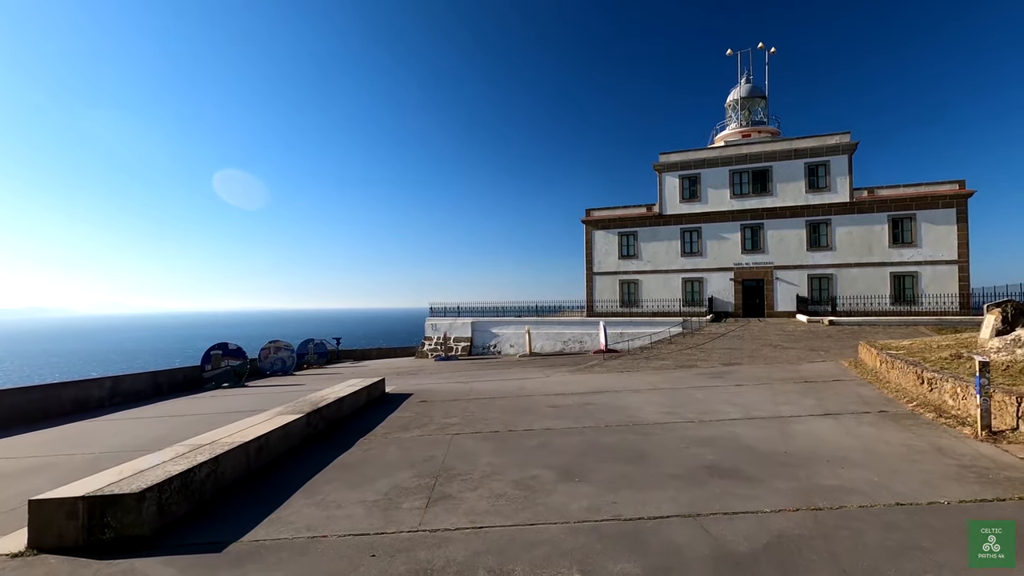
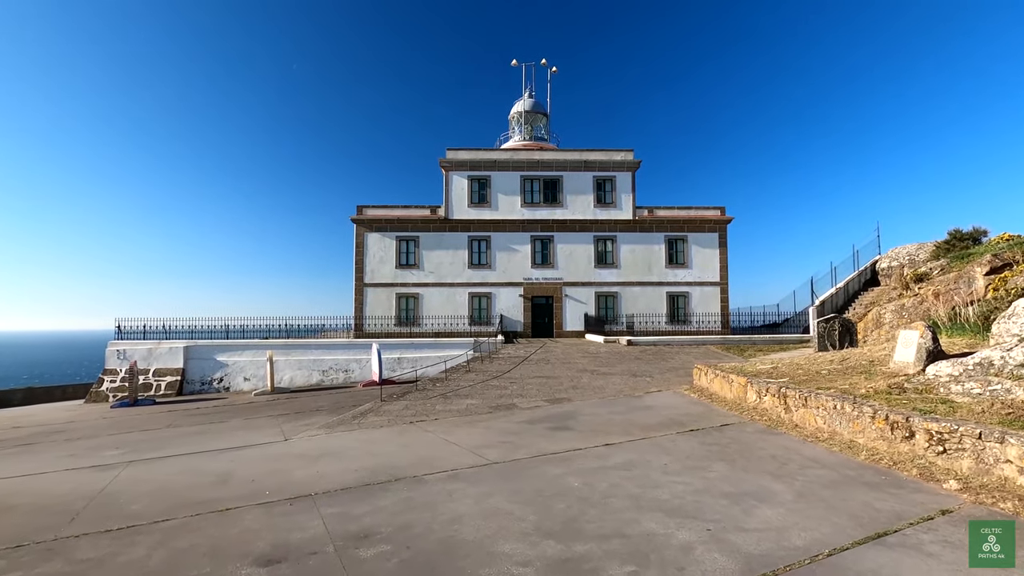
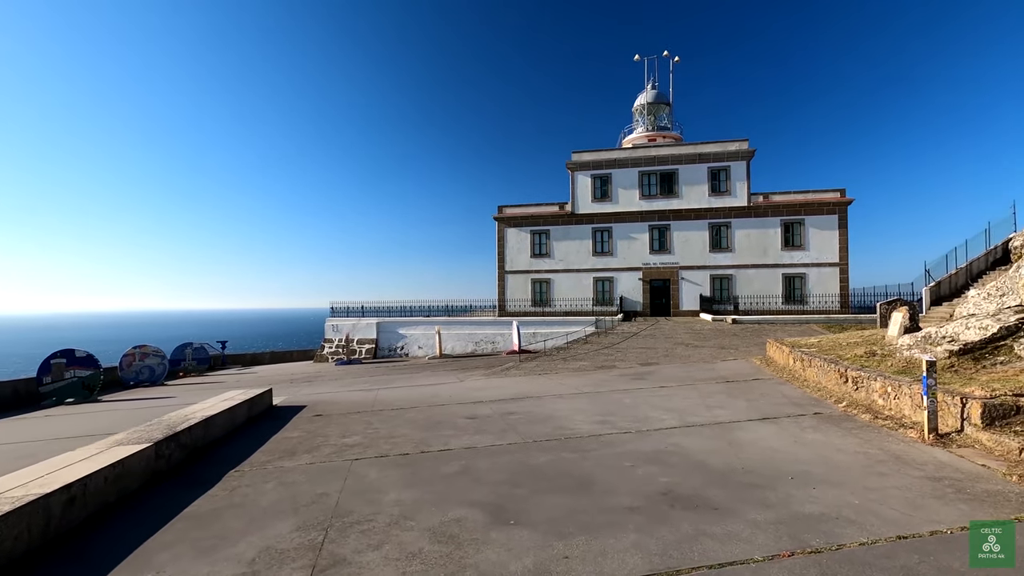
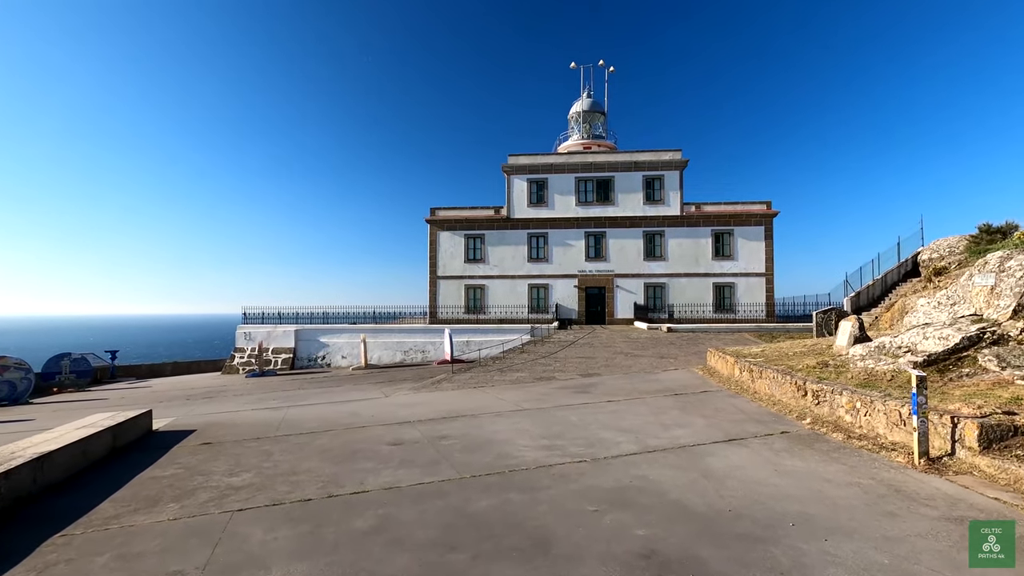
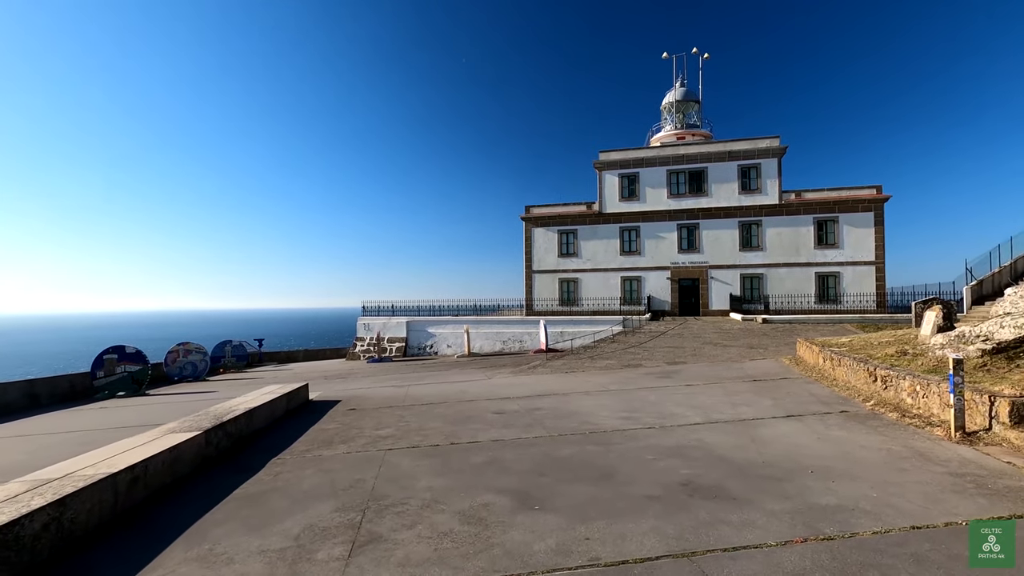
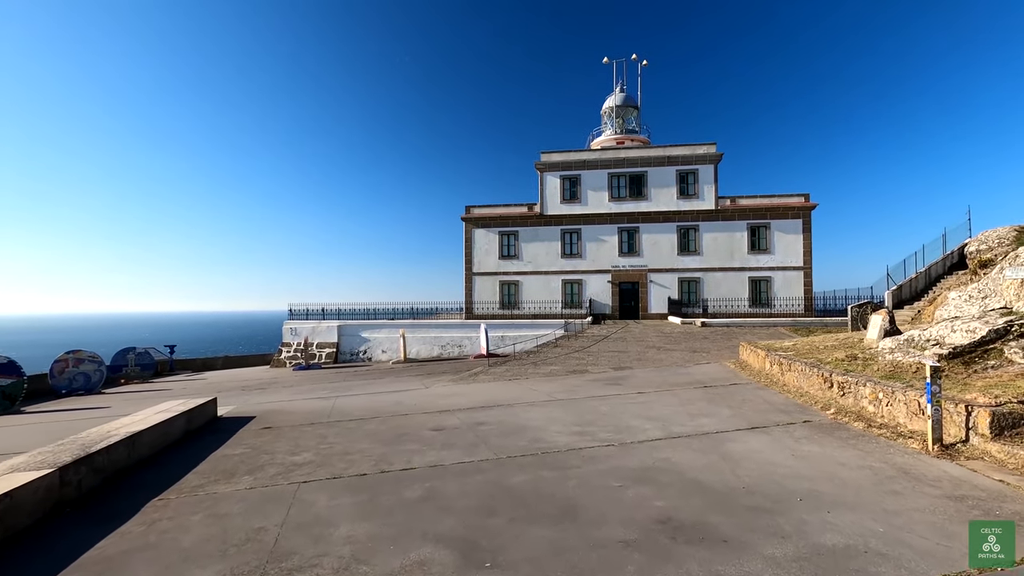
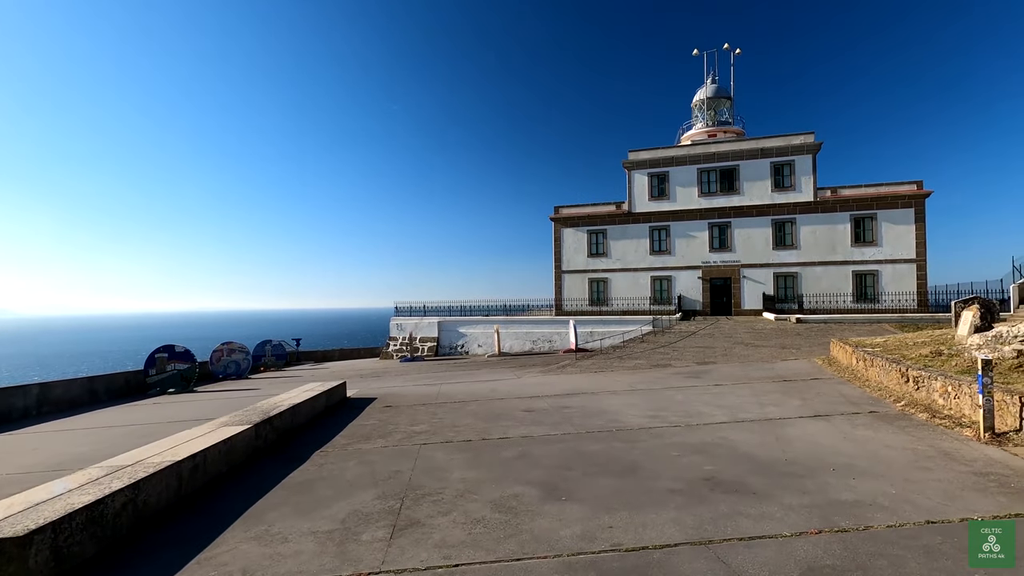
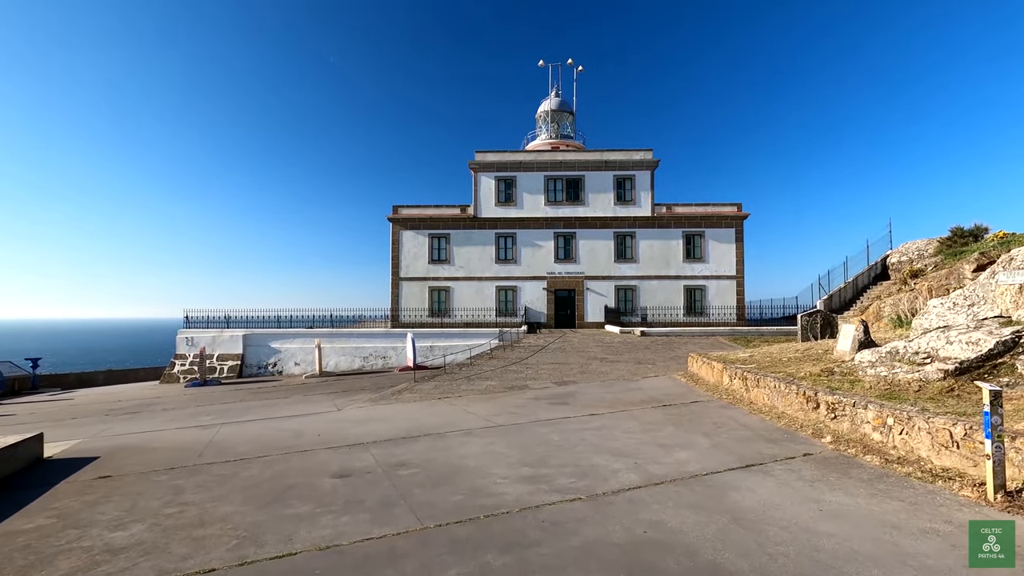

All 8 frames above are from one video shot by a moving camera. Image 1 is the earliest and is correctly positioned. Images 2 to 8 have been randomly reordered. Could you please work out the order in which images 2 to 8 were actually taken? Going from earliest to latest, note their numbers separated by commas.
7, 5, 3, 6, 4, 8, 2
